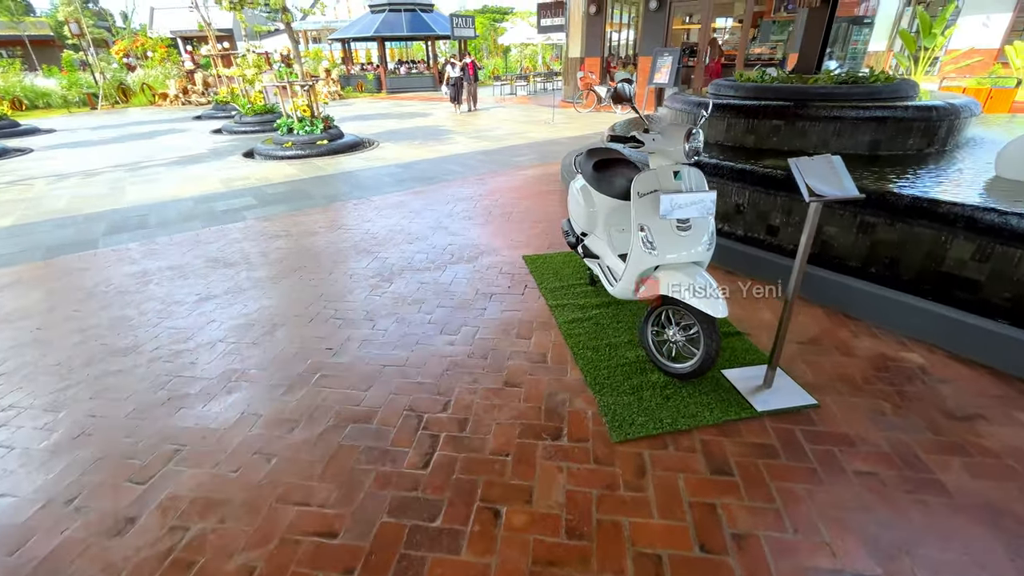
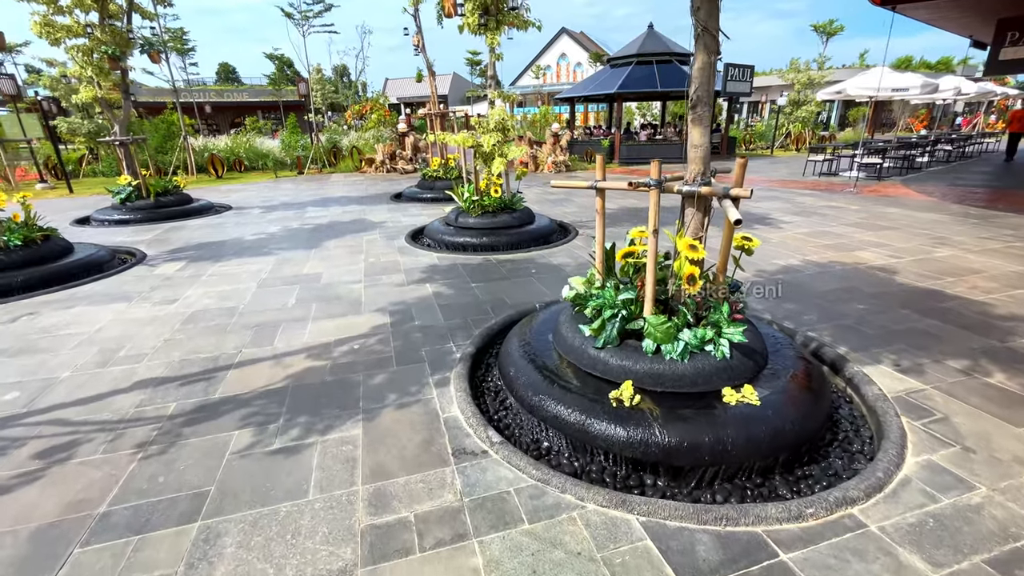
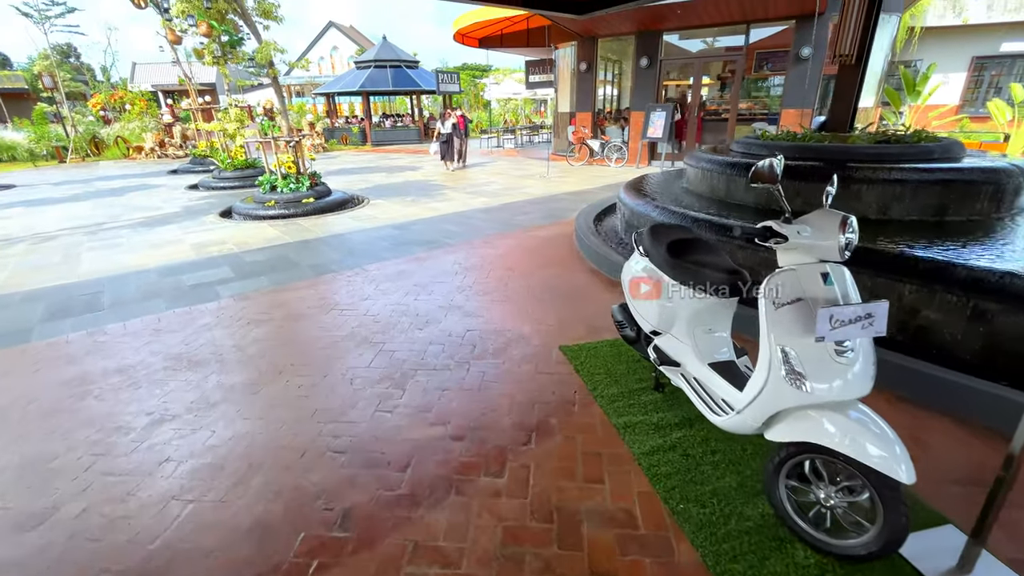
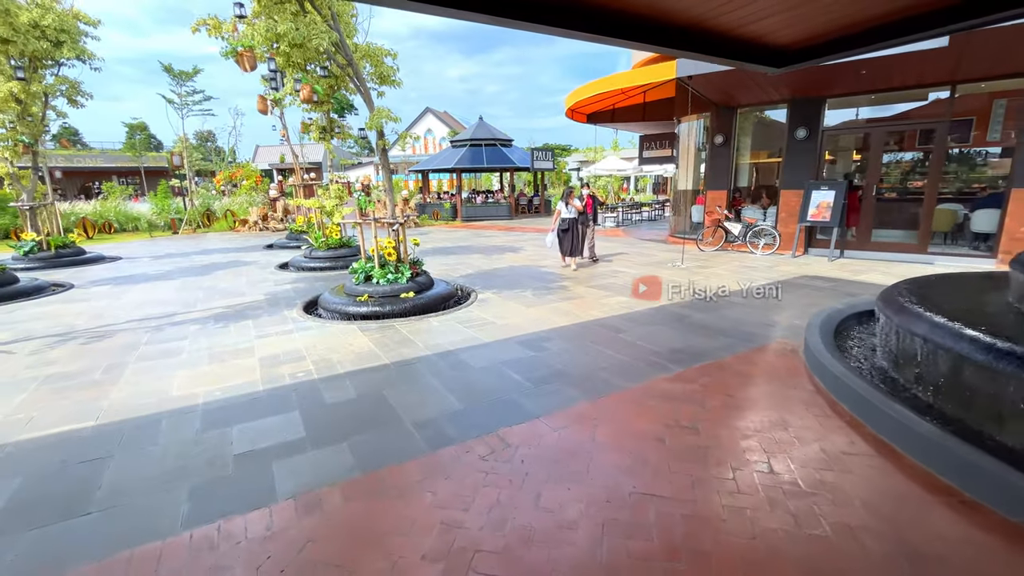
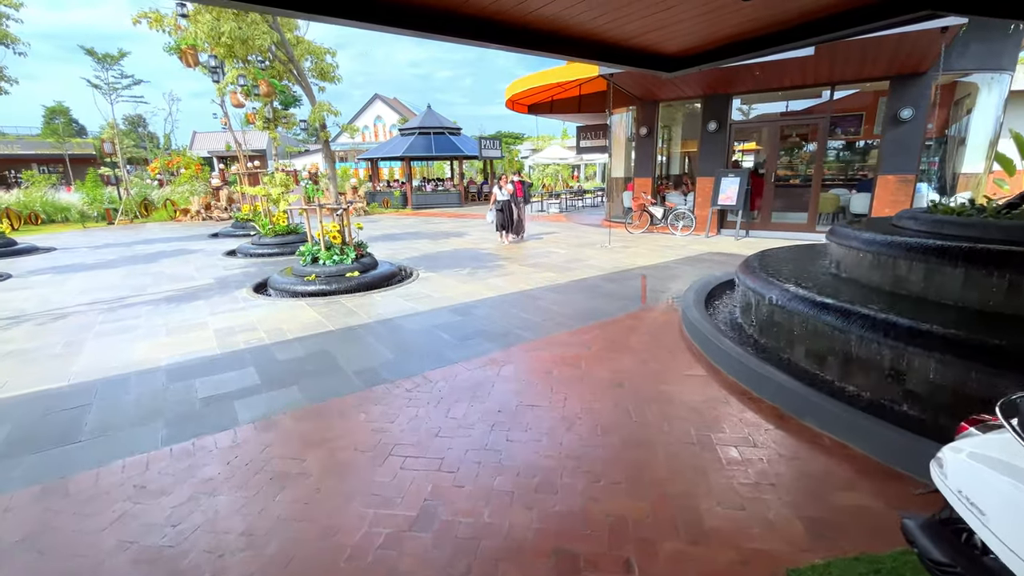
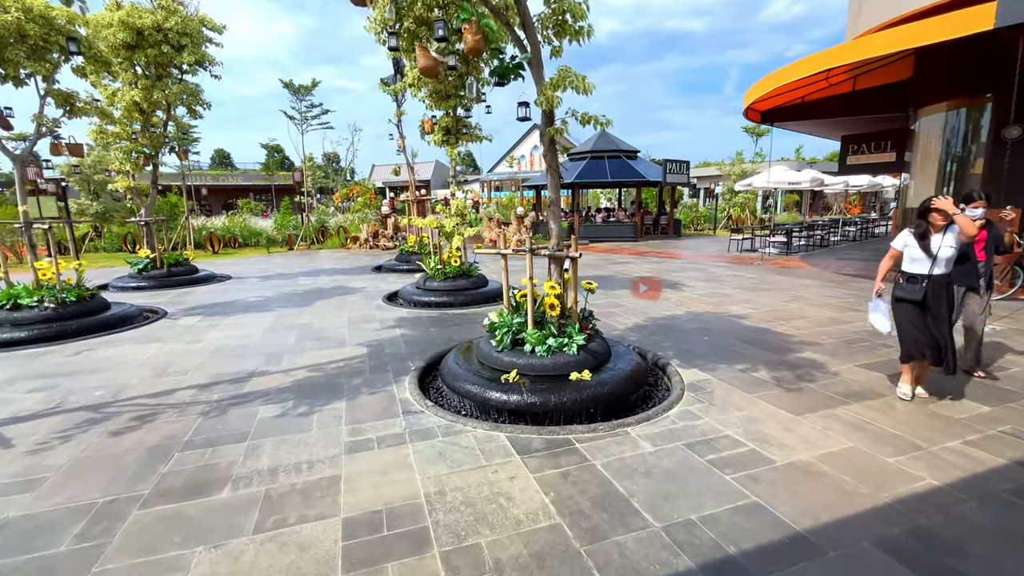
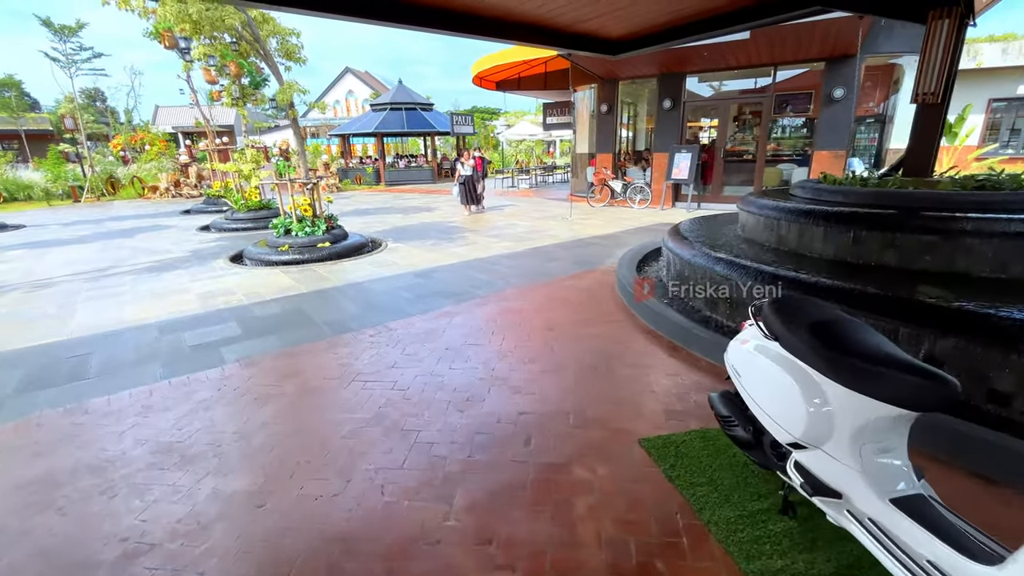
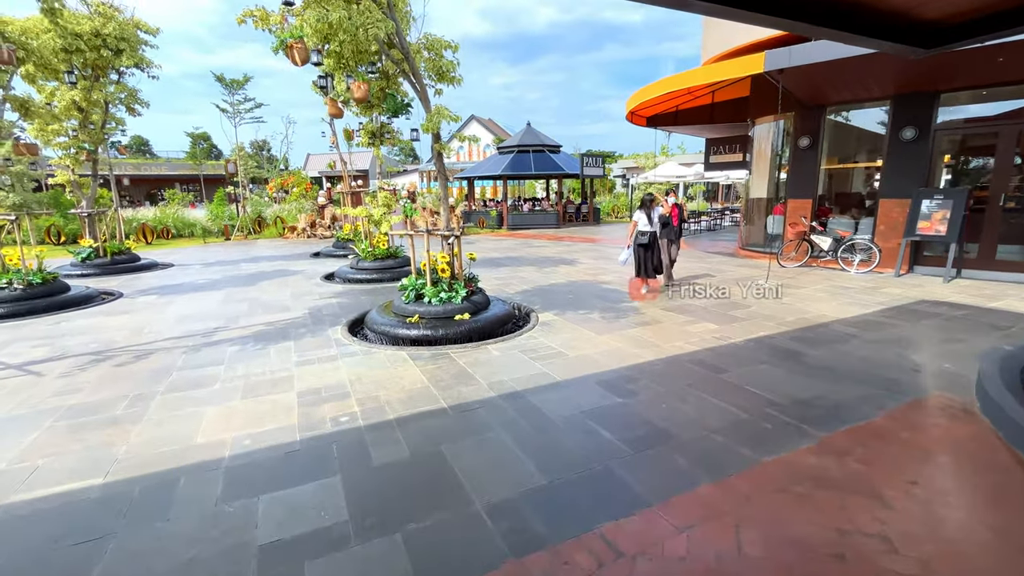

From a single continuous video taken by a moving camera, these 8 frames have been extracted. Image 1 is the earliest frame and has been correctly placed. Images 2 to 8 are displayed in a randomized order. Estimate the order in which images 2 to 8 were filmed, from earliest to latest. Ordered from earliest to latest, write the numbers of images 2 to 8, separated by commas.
3, 7, 5, 4, 8, 6, 2
